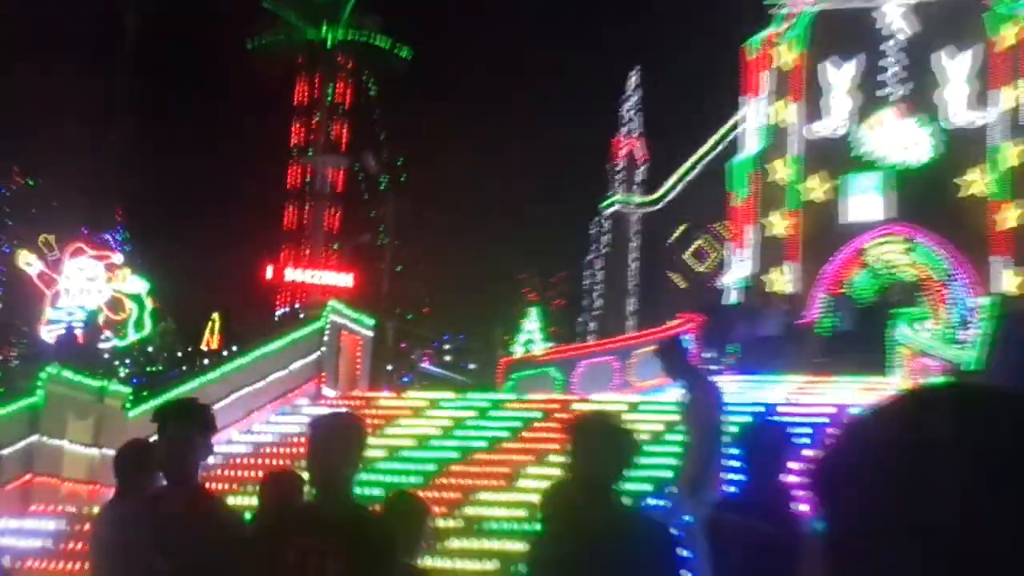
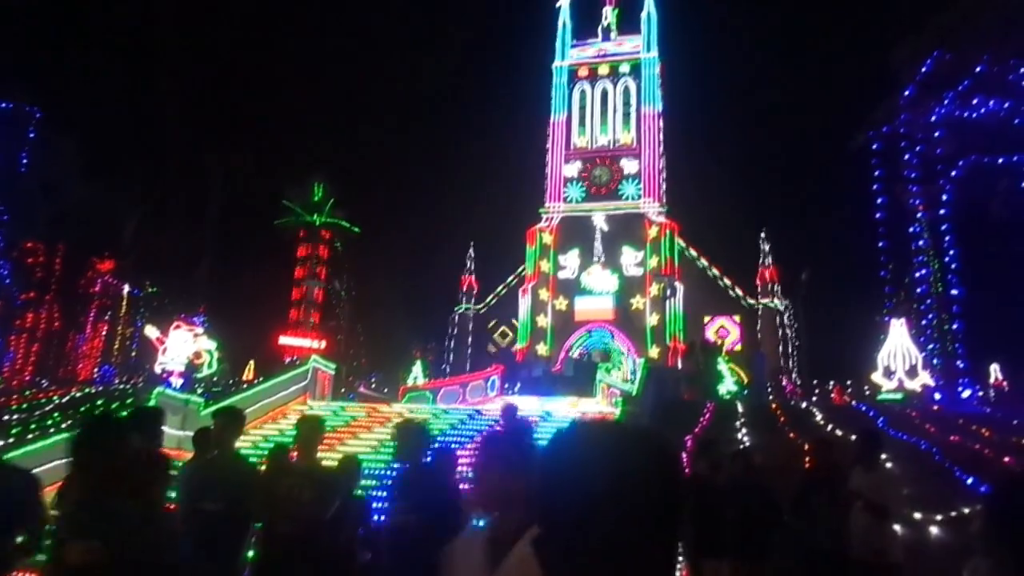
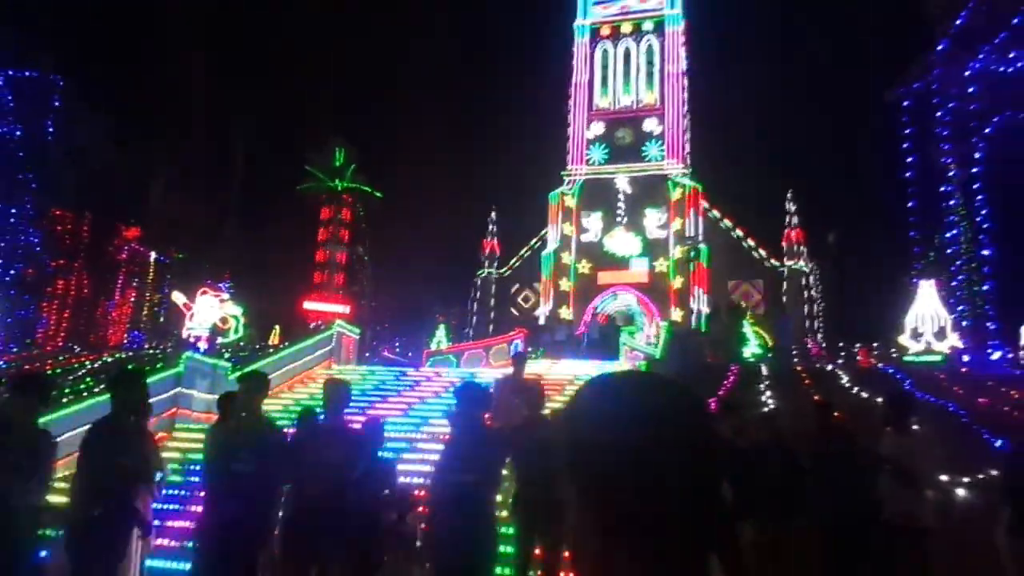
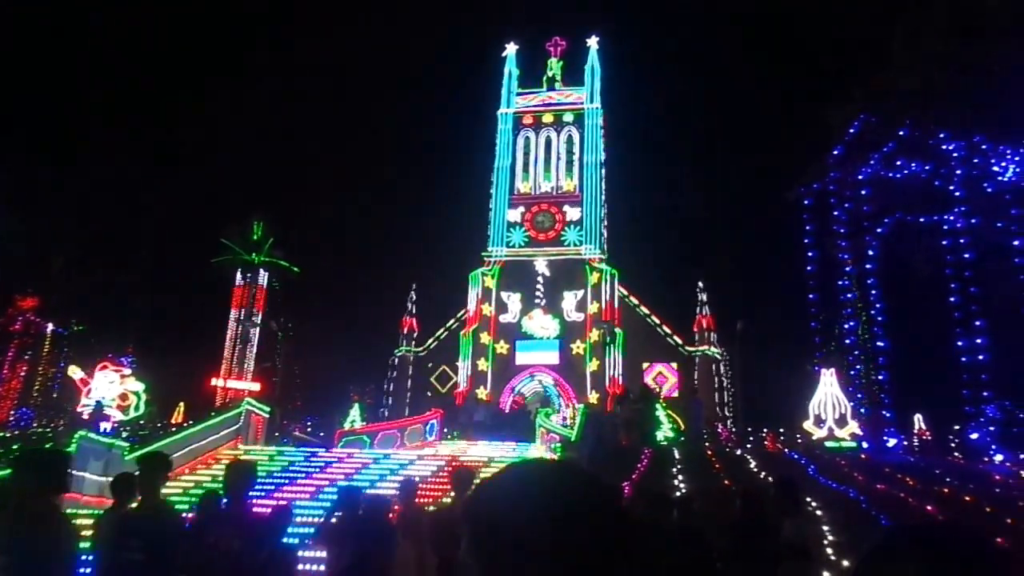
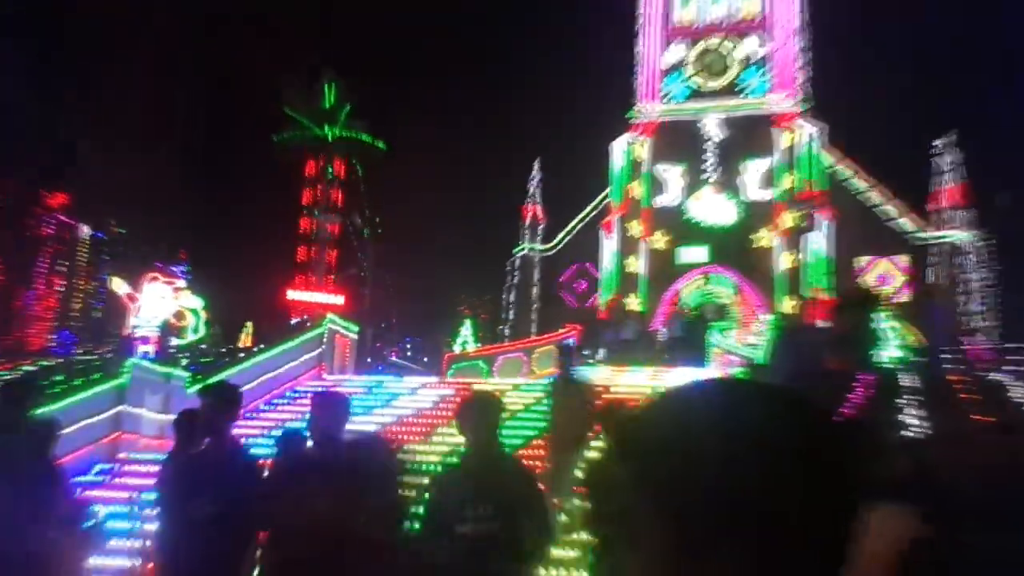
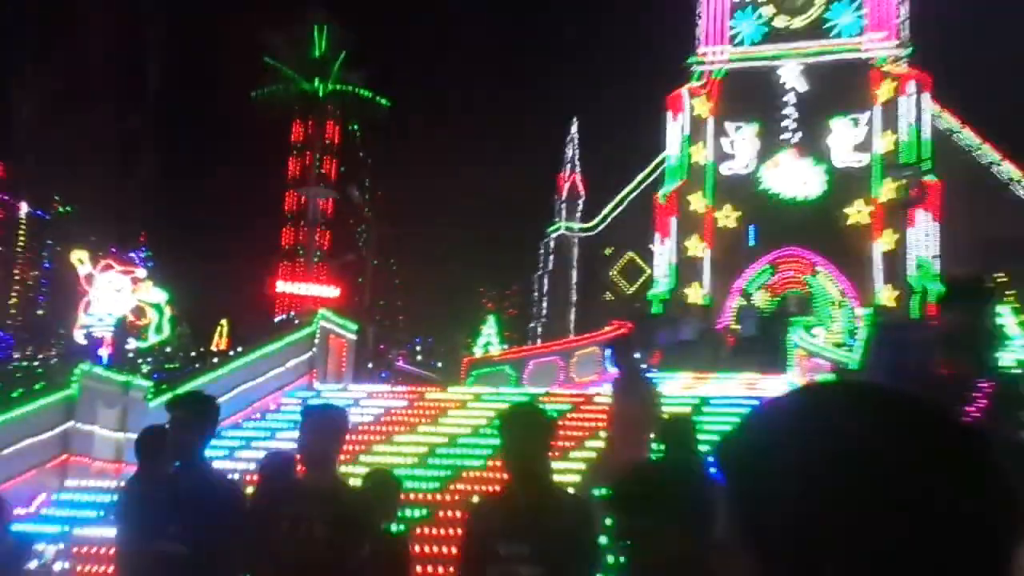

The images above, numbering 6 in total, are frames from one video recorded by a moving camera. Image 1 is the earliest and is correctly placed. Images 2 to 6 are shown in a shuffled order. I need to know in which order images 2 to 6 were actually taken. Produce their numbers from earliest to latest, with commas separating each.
6, 5, 3, 2, 4
